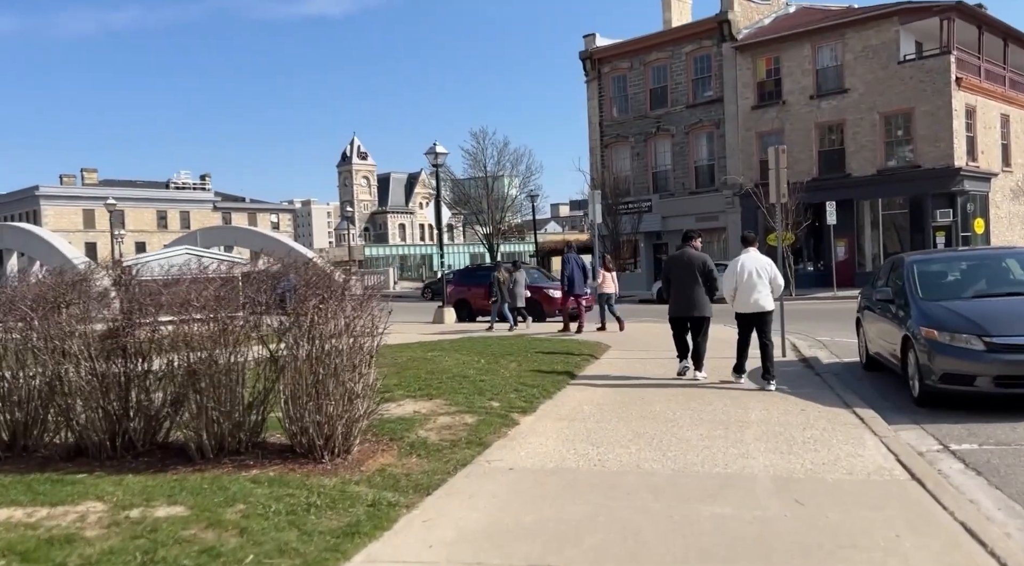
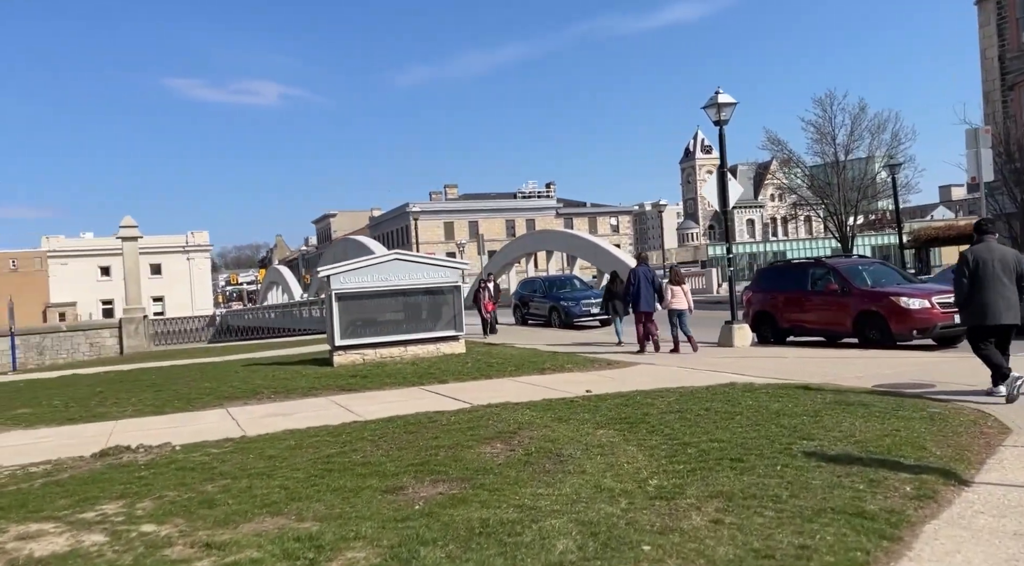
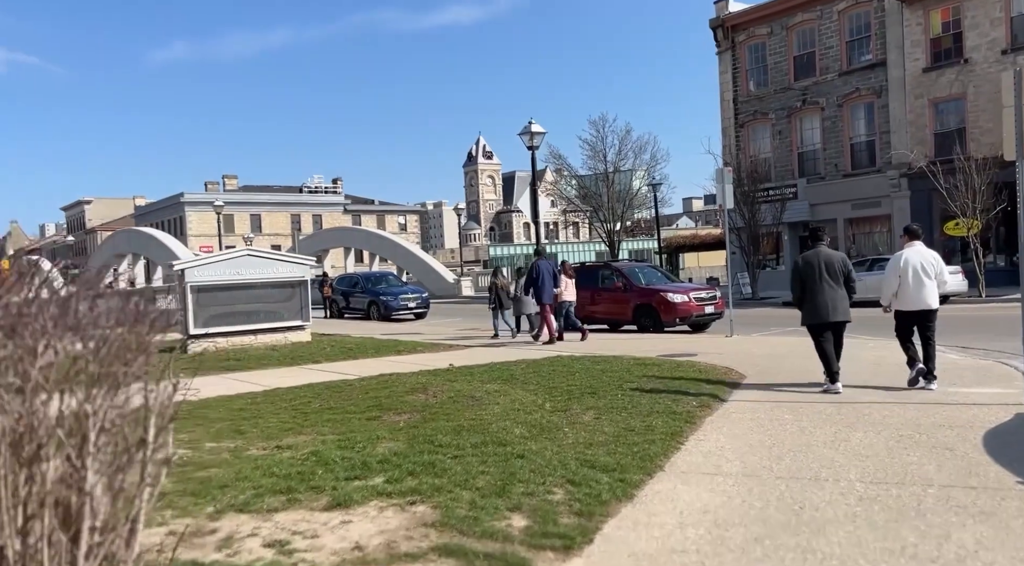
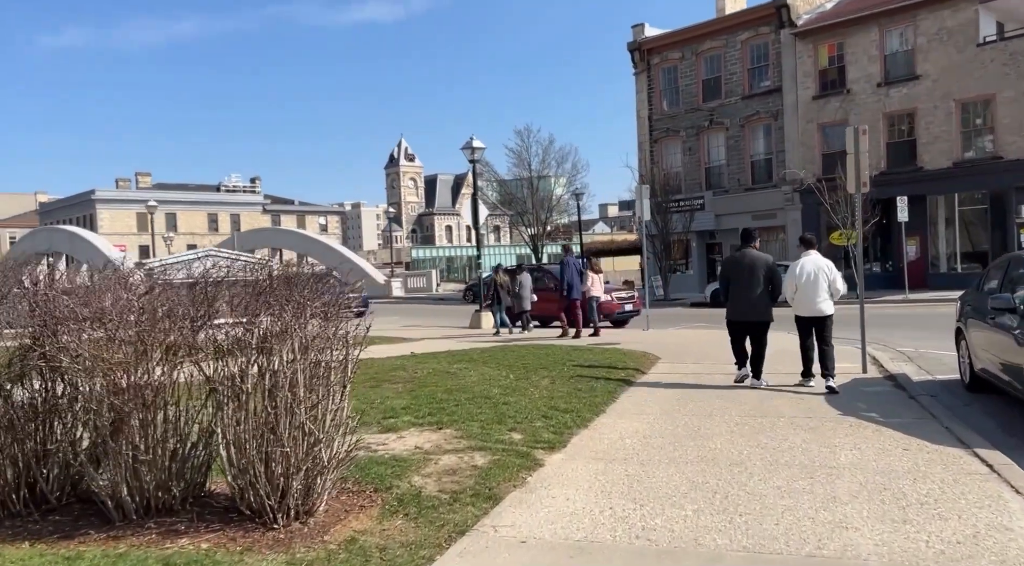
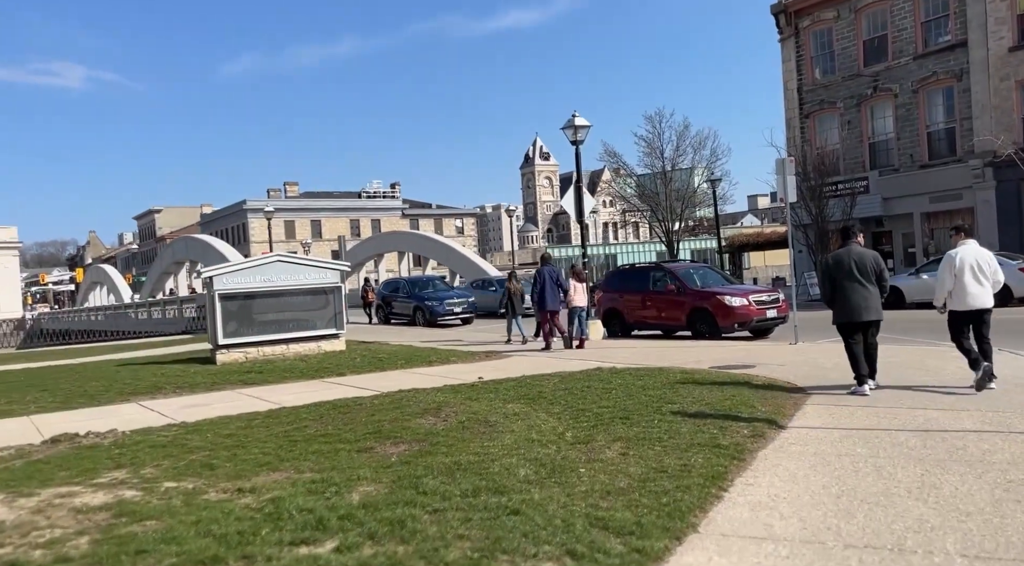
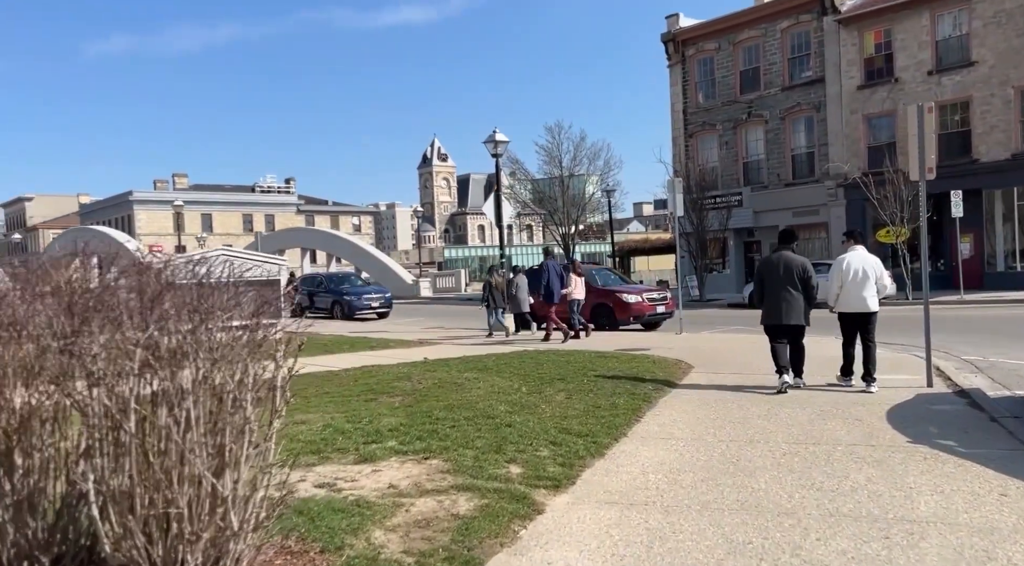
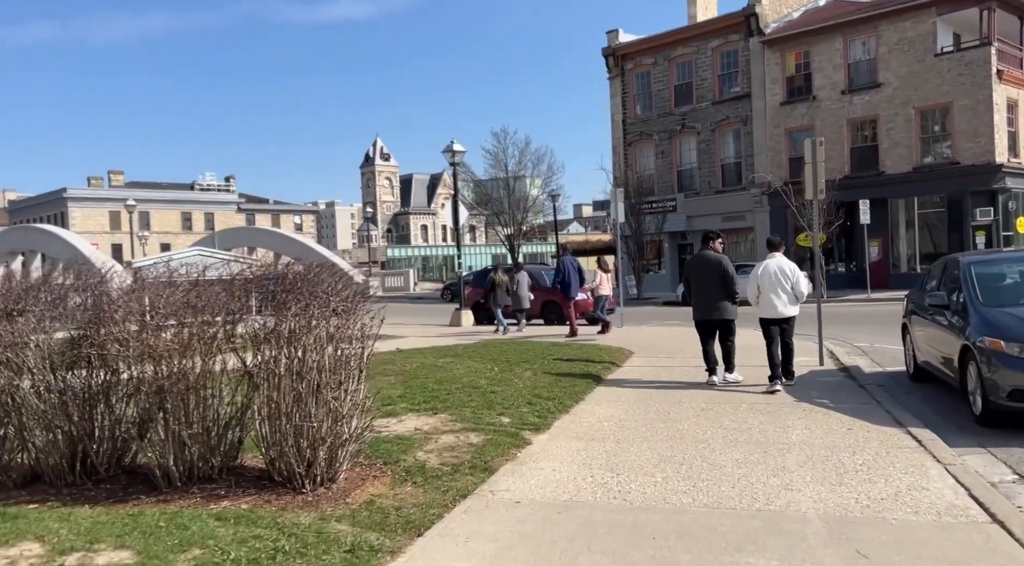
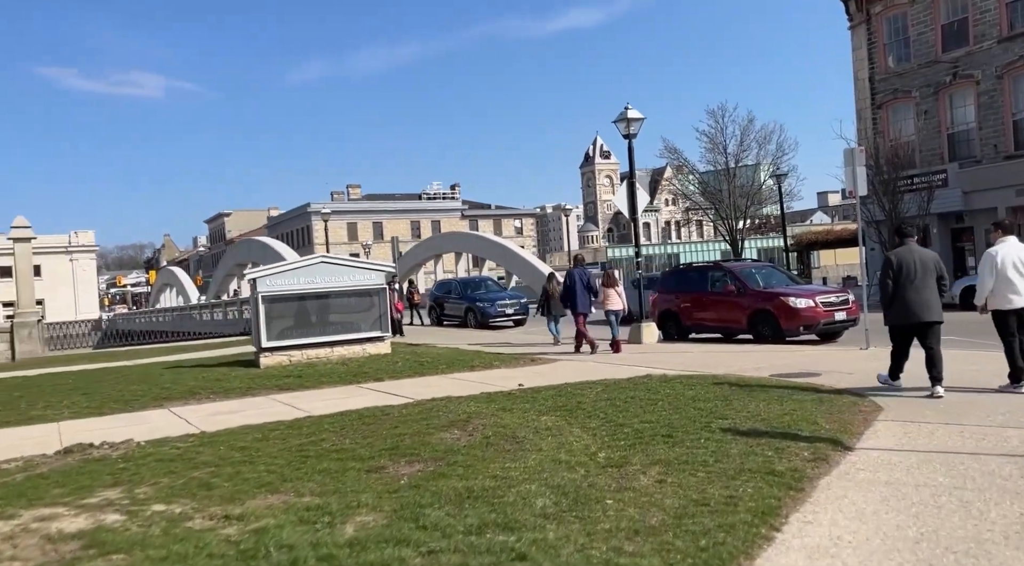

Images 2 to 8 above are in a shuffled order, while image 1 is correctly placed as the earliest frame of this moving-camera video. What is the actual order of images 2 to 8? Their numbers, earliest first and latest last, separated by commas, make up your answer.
7, 4, 6, 3, 5, 8, 2
